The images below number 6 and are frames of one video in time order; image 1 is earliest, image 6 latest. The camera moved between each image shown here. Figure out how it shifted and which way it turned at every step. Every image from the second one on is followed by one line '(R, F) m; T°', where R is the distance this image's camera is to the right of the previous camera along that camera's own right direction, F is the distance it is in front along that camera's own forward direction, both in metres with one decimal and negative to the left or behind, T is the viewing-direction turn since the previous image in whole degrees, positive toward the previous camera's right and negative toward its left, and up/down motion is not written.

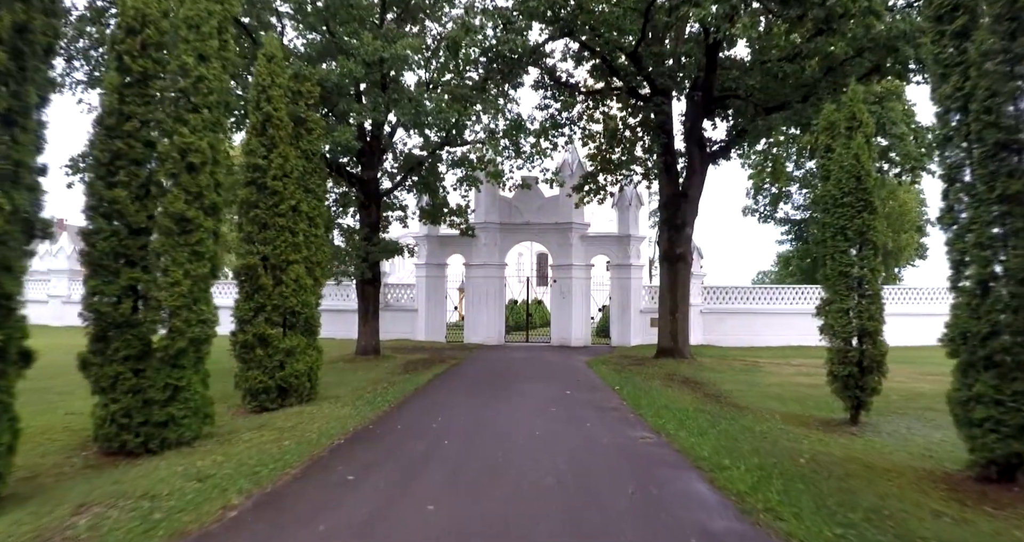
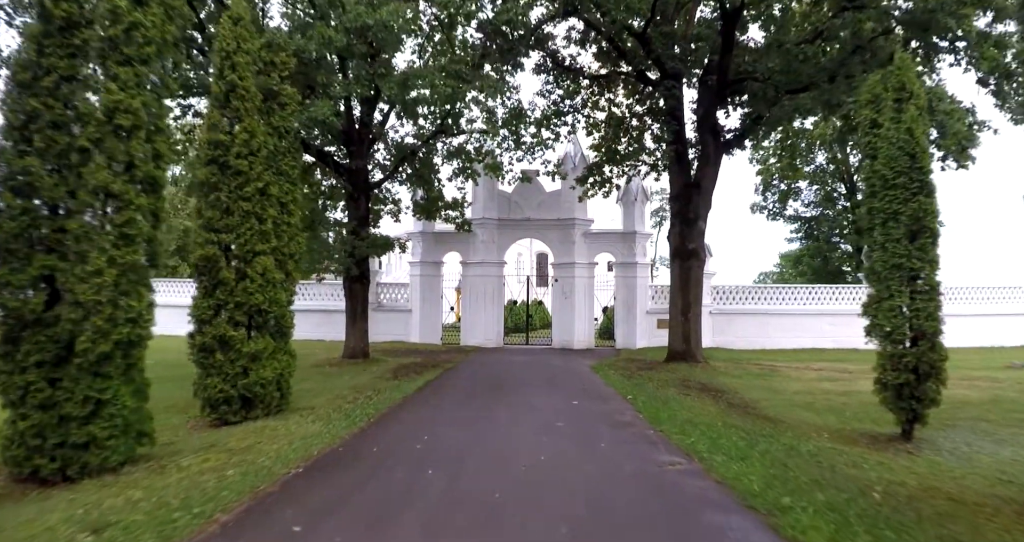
(0.0, +1.0) m; 0°
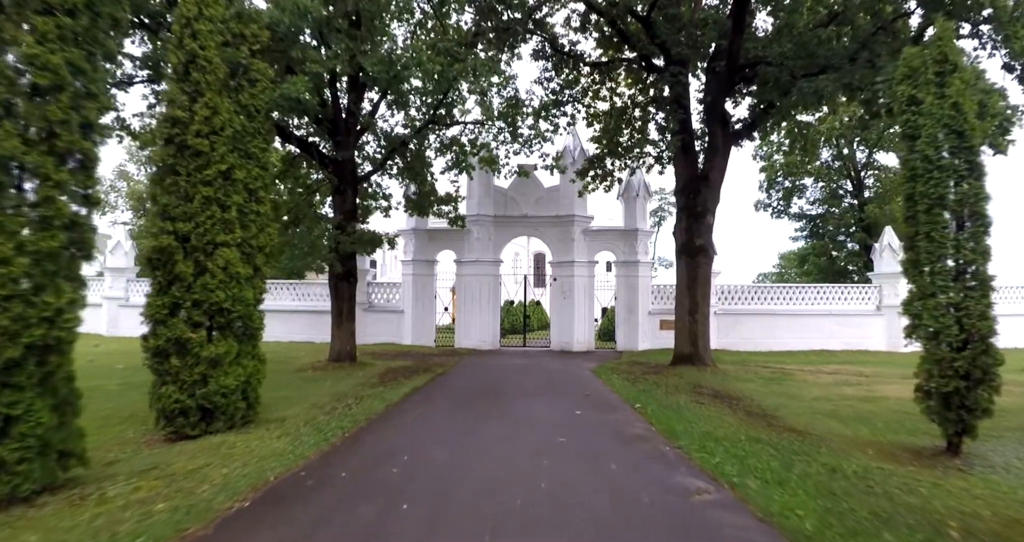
(0.0, +0.8) m; 0°
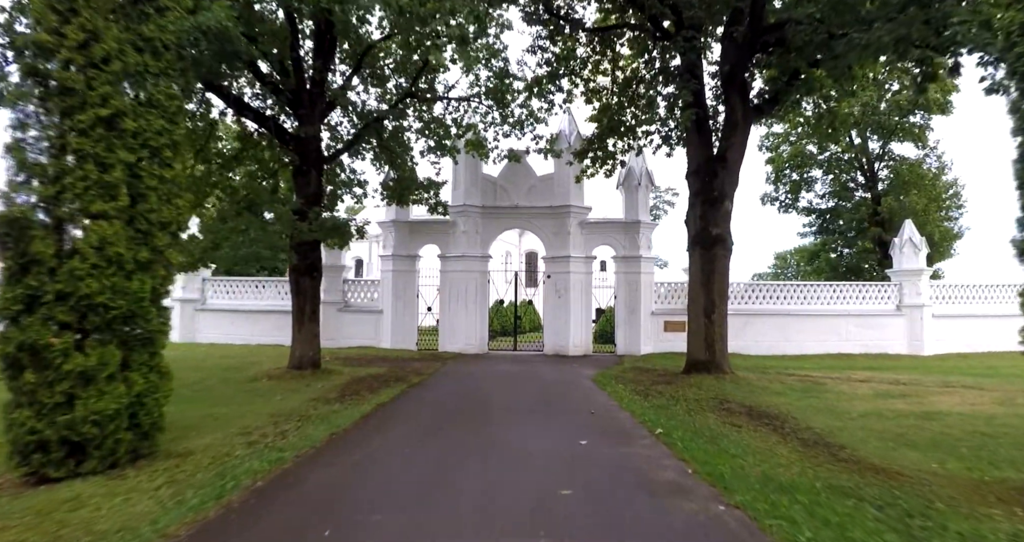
(+0.1, +1.6) m; +1°
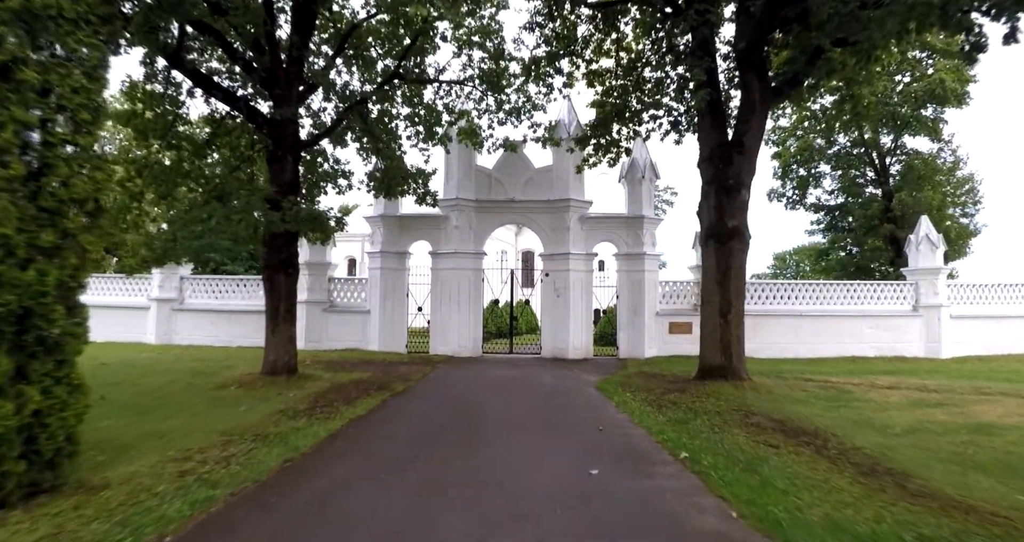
(0.0, +0.9) m; 0°
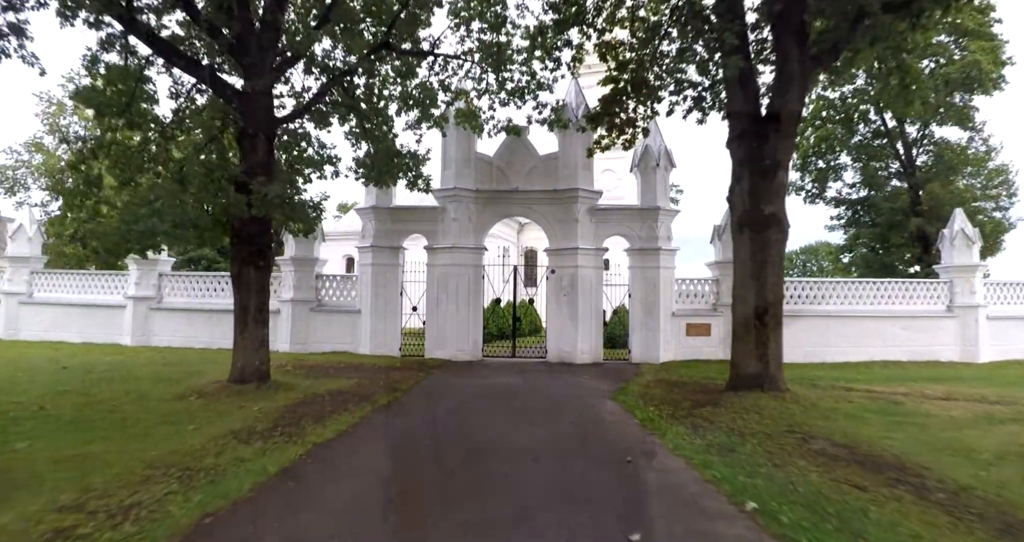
(0.0, +1.2) m; 0°
